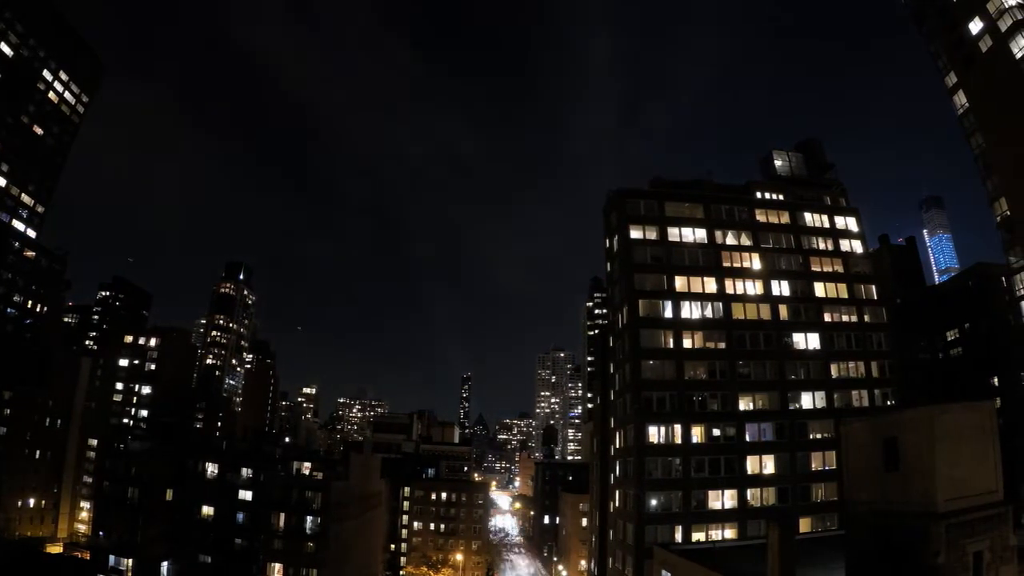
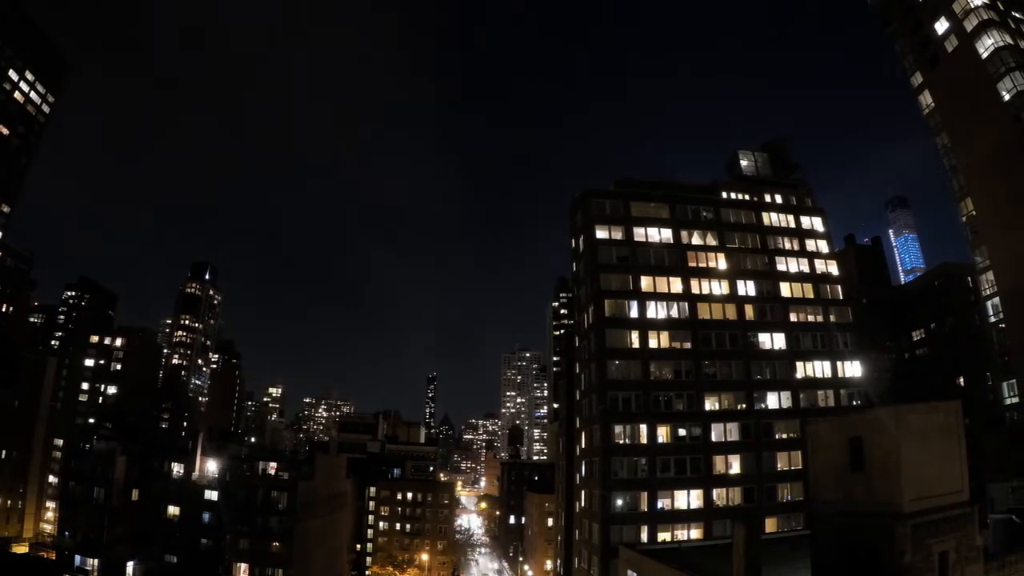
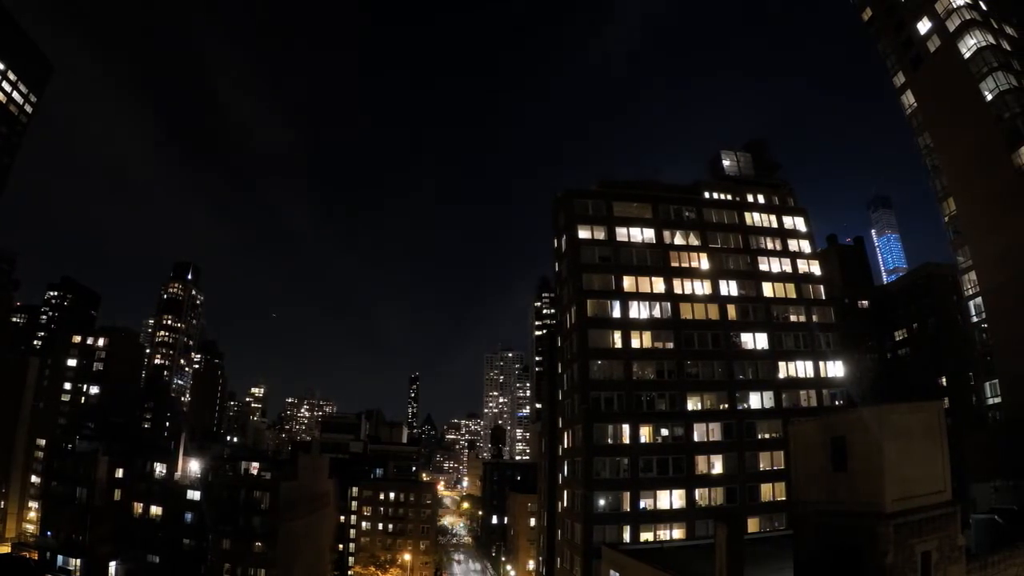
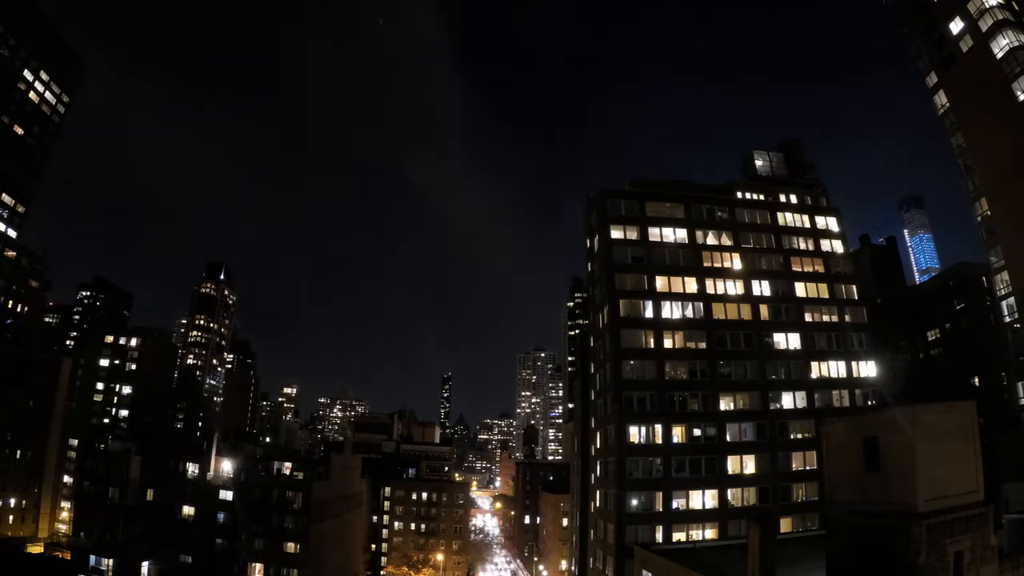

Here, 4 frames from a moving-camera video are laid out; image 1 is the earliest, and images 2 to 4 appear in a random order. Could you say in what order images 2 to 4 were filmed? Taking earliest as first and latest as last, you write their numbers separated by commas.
4, 2, 3
